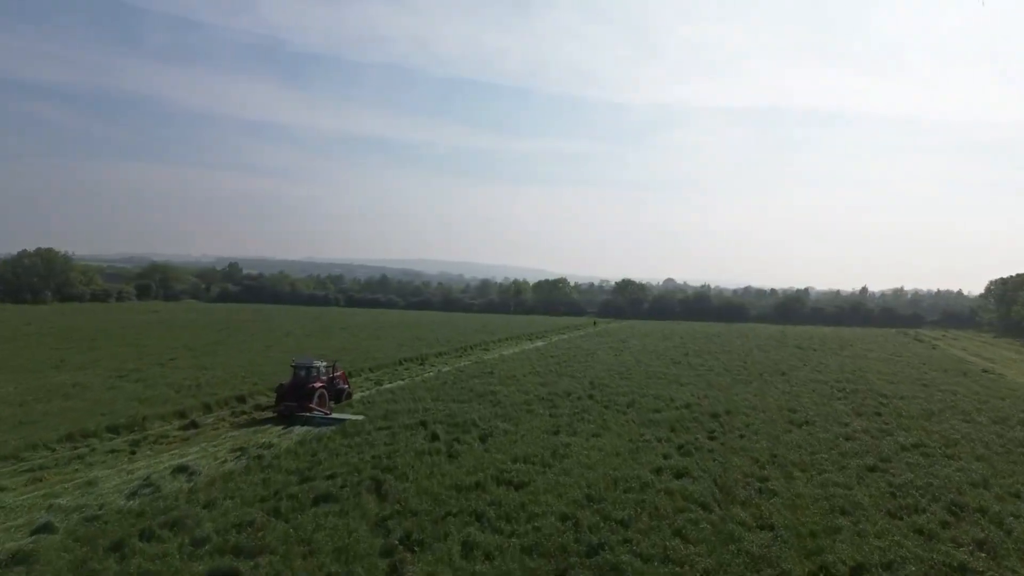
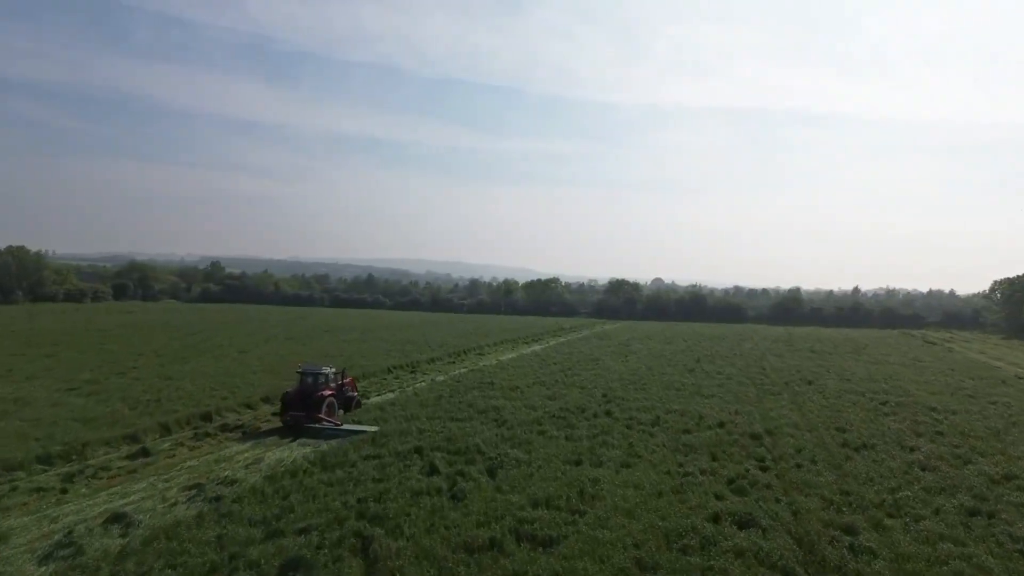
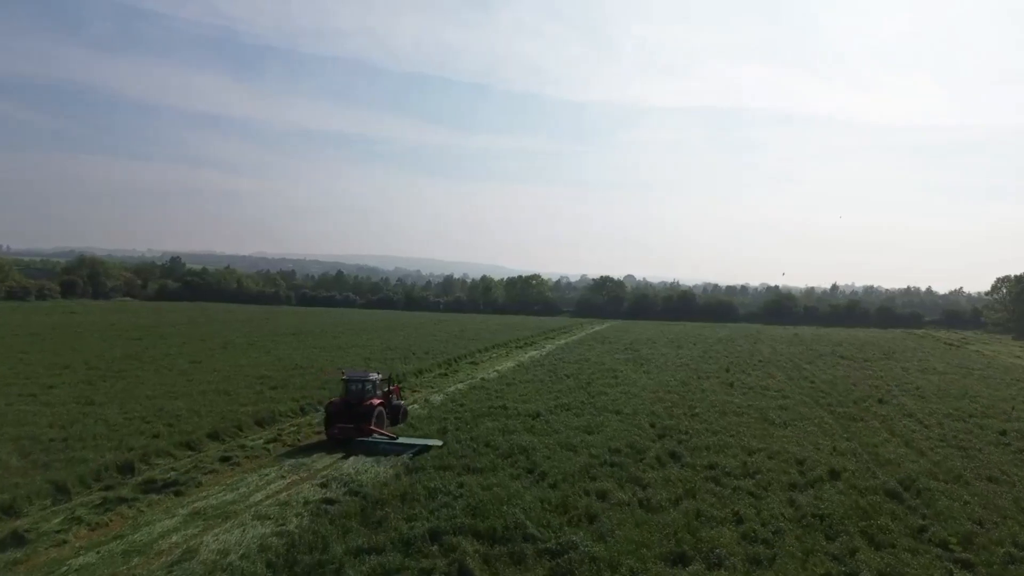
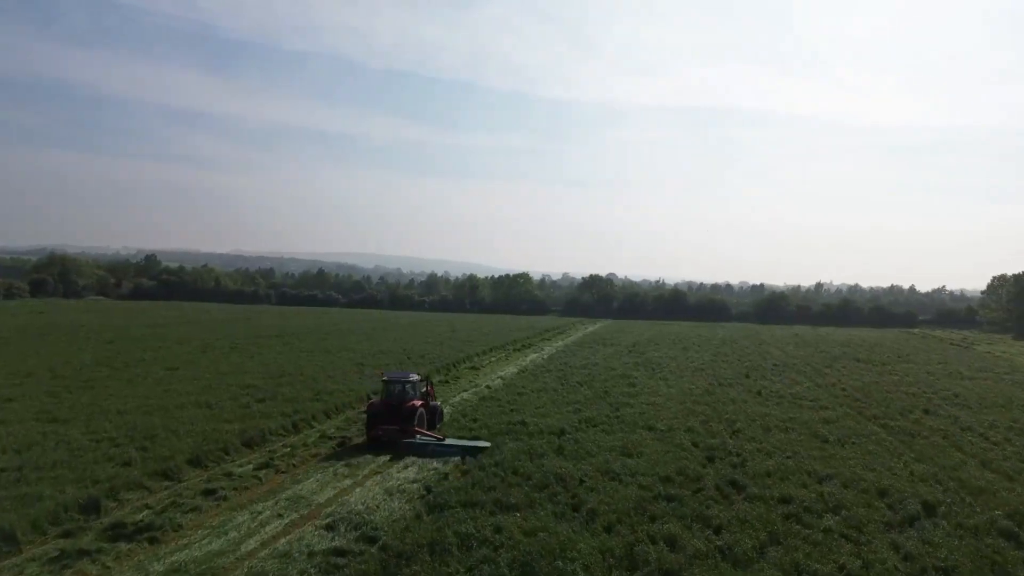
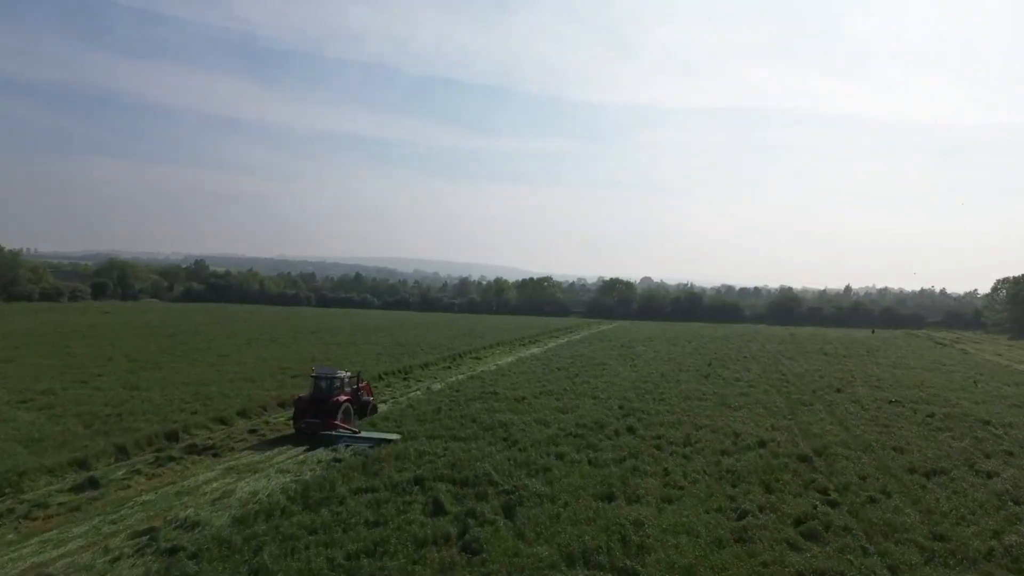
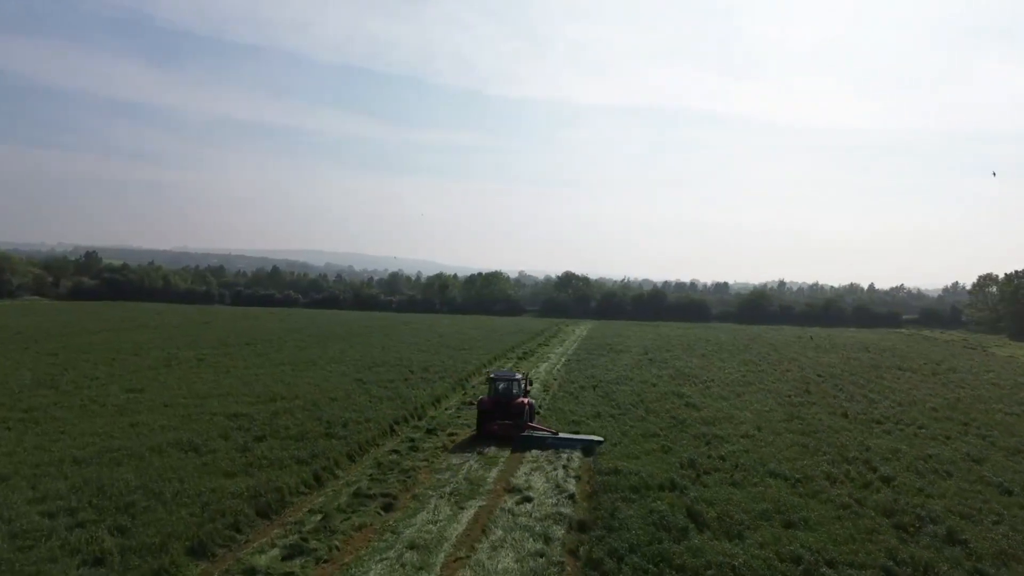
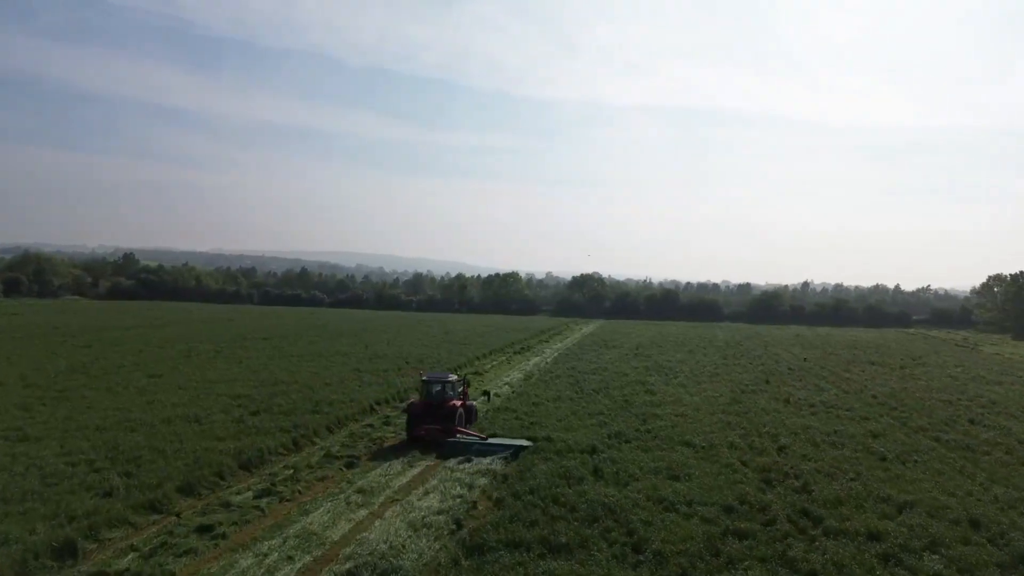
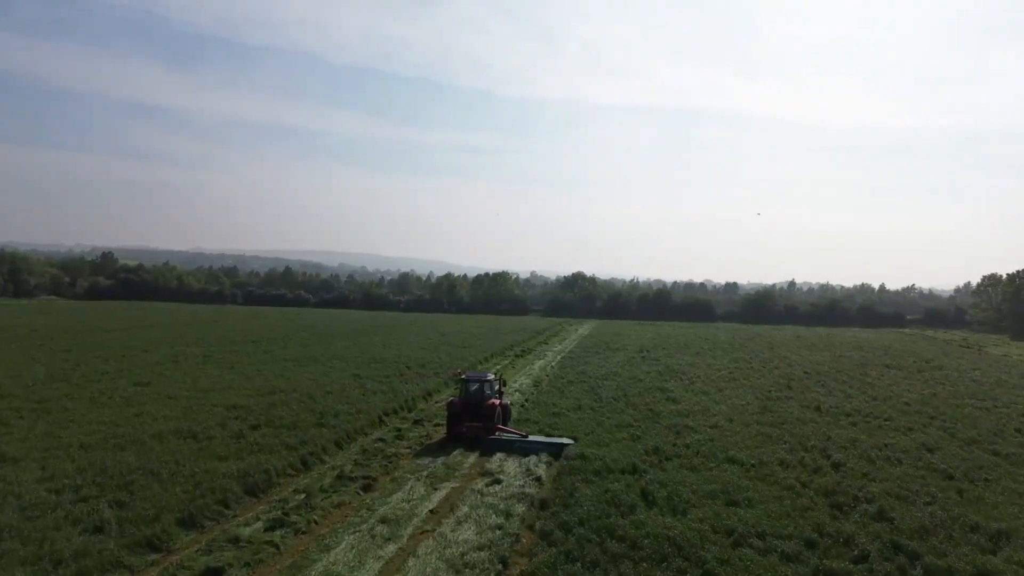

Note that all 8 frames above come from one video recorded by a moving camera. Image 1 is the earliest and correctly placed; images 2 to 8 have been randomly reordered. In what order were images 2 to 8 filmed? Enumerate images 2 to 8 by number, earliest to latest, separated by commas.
2, 5, 3, 4, 7, 8, 6
